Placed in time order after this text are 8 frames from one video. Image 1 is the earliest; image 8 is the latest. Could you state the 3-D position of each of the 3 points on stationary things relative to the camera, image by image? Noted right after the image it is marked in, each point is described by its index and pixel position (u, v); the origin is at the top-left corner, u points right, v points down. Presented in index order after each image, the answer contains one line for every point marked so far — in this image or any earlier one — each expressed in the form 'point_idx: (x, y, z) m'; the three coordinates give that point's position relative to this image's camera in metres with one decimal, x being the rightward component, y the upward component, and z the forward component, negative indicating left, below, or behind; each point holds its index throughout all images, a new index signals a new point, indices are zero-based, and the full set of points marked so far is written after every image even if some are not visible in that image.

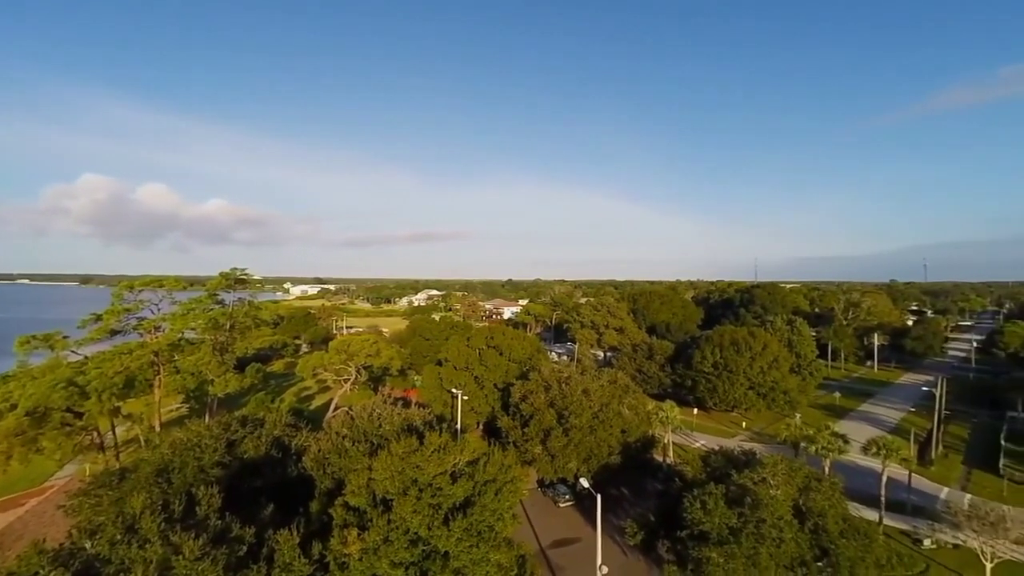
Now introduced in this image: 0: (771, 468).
0: (+9.4, -6.5, +19.0) m
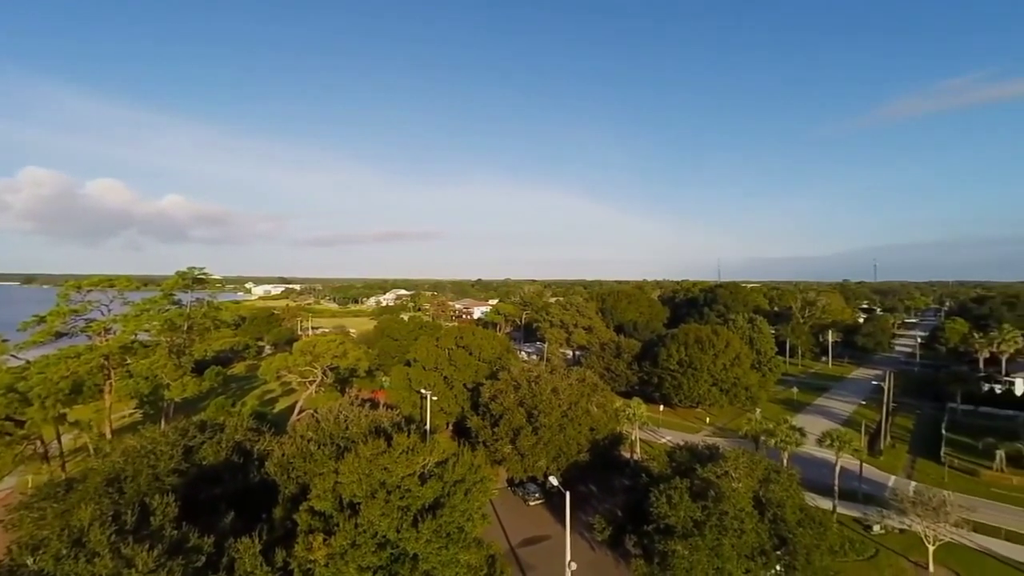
0: (+8.3, -6.5, +19.8) m
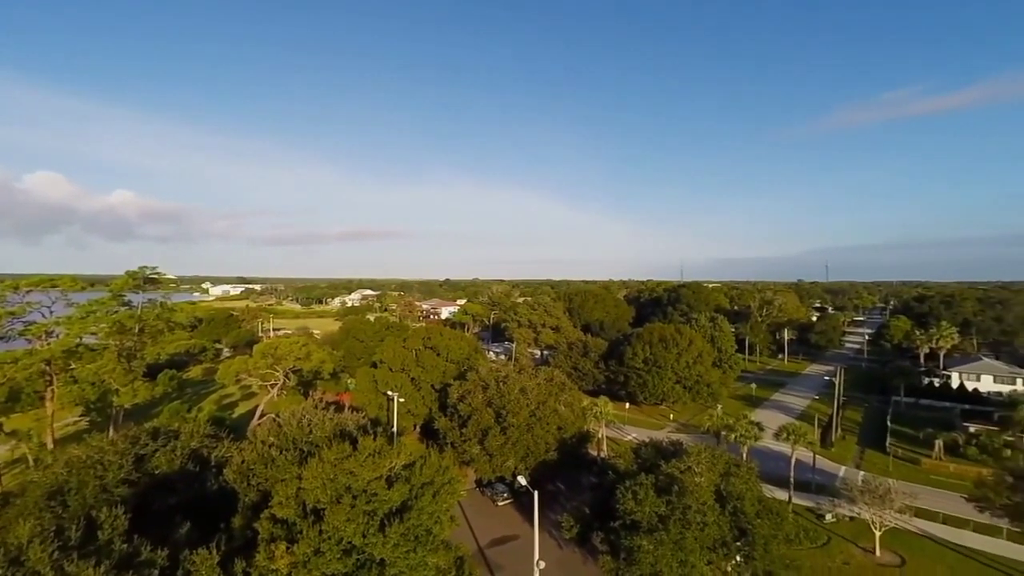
0: (+7.1, -6.5, +20.7) m
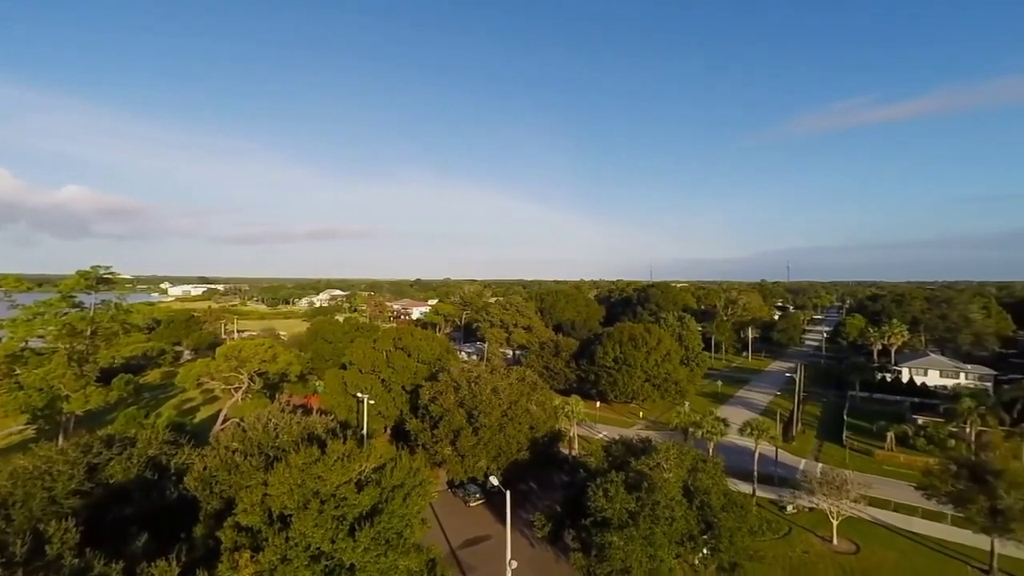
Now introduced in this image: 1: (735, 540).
0: (+6.0, -6.5, +21.3) m
1: (+8.1, -9.2, +19.9) m
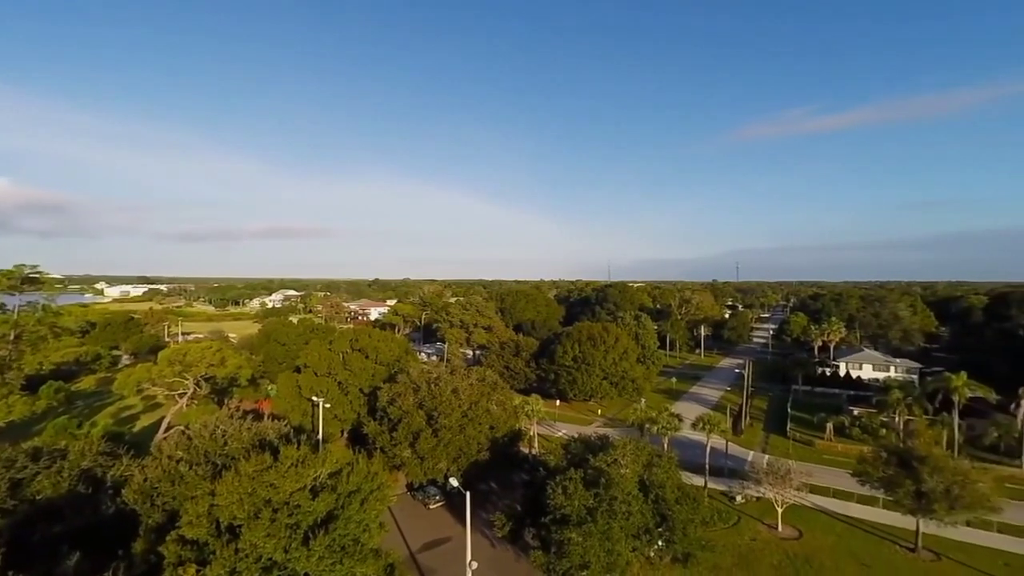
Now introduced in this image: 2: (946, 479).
0: (+4.4, -6.5, +22.1) m
1: (+6.6, -9.2, +20.8) m
2: (+15.7, -6.9, +19.7) m
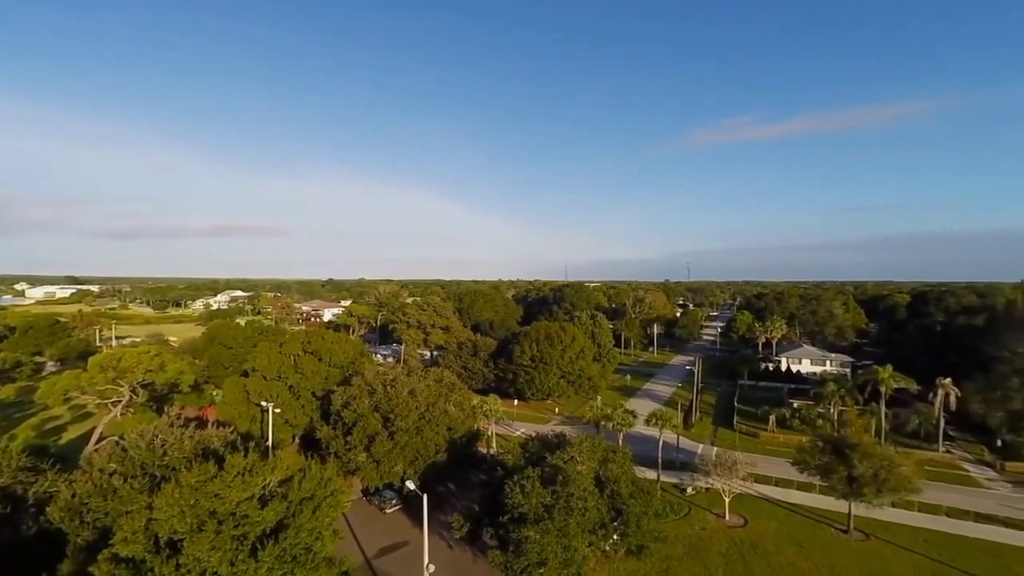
0: (+2.7, -6.4, +22.8) m
1: (+5.0, -9.2, +21.6) m
2: (+14.1, -6.9, +21.3) m
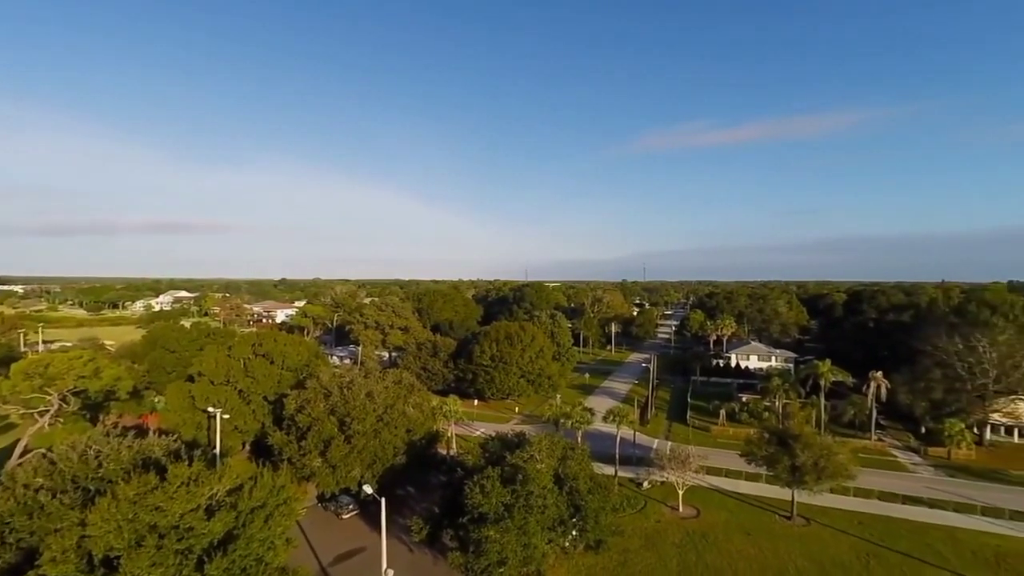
0: (+1.0, -6.4, +23.2) m
1: (+3.4, -9.1, +22.3) m
2: (+12.5, -6.8, +22.6) m
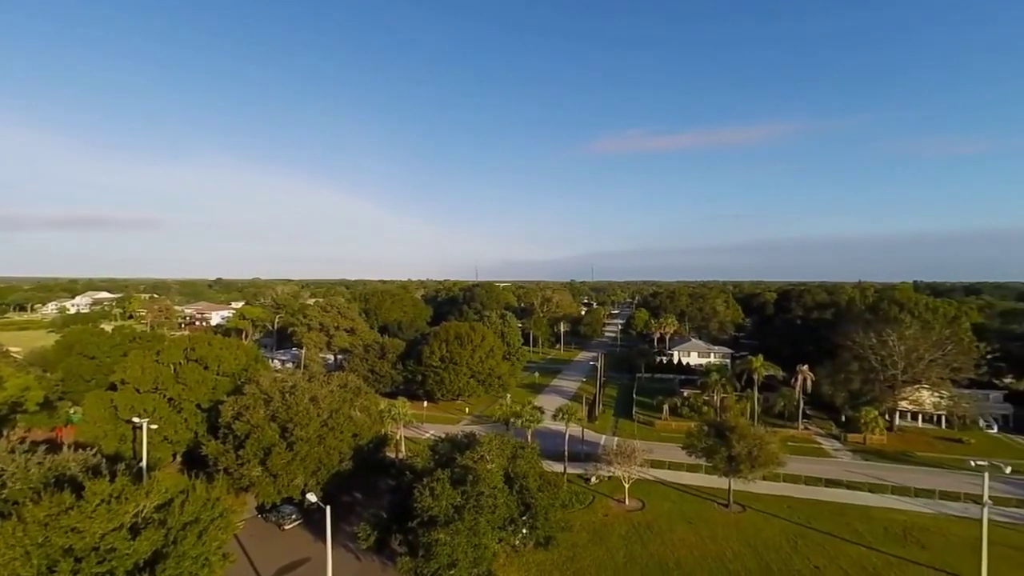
0: (-1.1, -6.4, +23.6) m
1: (+1.4, -9.1, +22.9) m
2: (+10.4, -6.8, +24.0) m
